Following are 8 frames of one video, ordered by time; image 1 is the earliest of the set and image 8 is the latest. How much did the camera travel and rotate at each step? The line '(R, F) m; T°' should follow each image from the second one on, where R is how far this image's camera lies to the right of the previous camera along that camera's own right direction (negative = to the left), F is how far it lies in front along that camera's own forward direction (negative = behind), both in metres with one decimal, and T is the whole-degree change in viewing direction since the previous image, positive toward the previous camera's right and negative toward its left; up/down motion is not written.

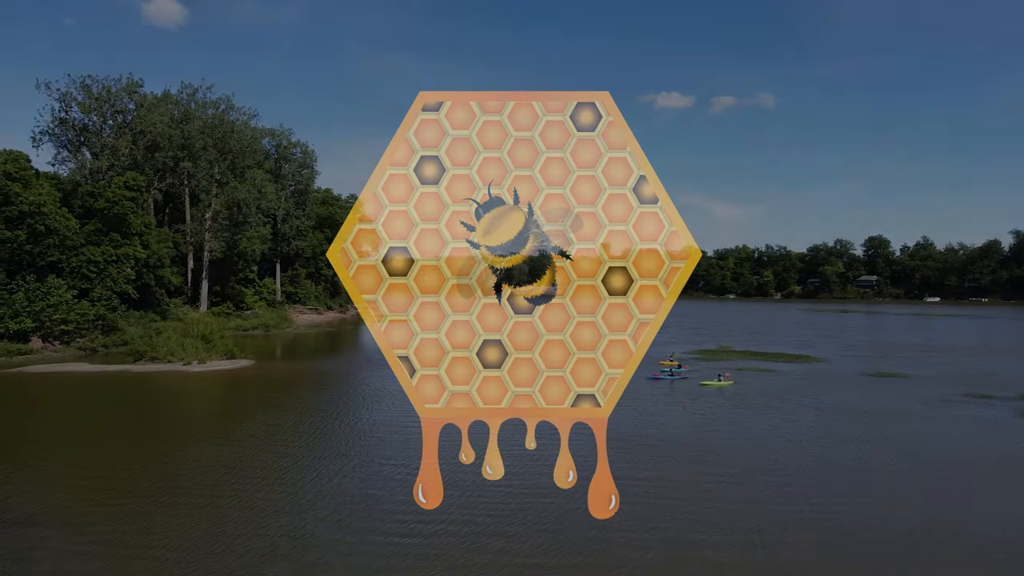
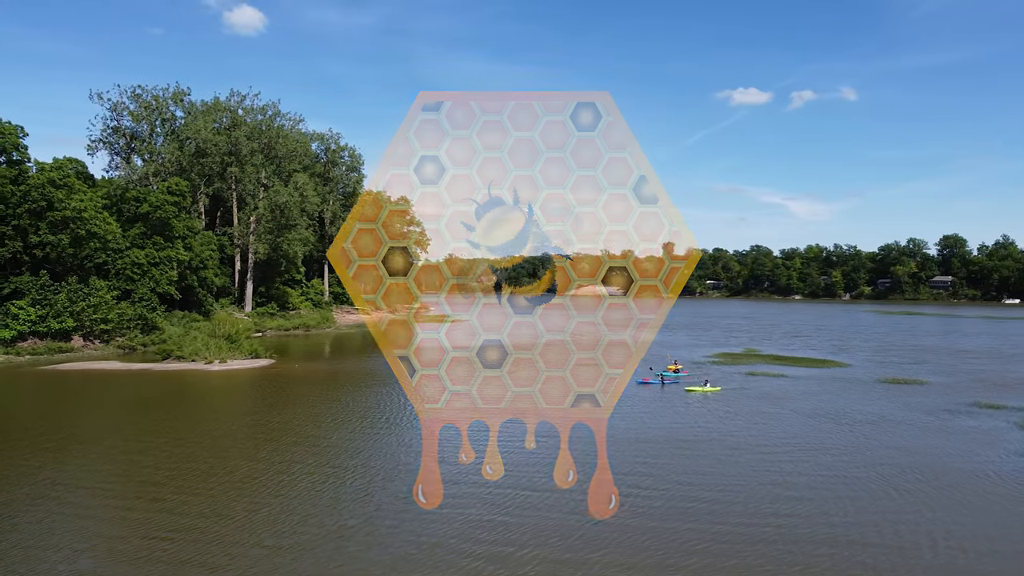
(+2.6, 0.0) m; -5°
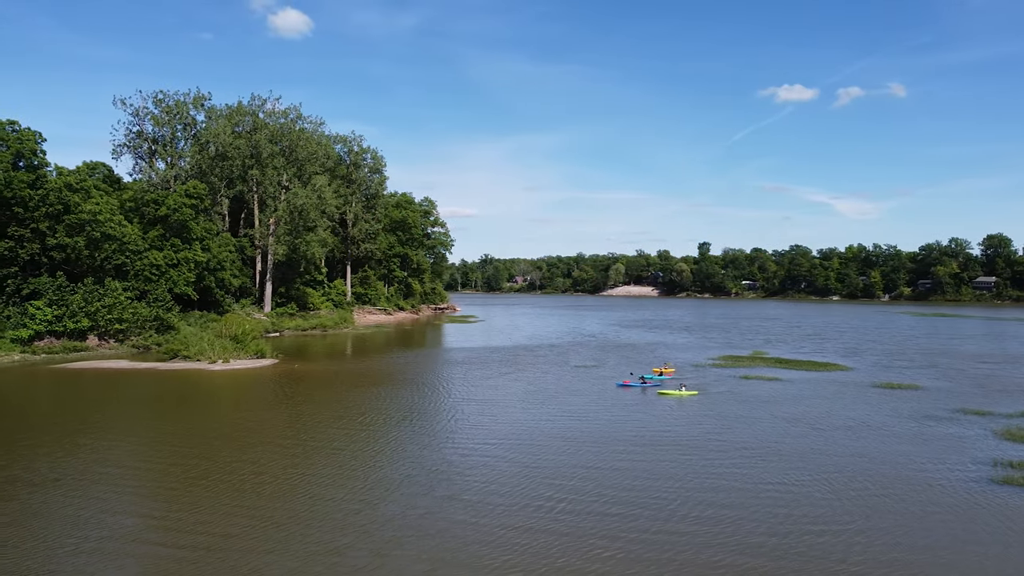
(+1.8, 0.0) m; -3°
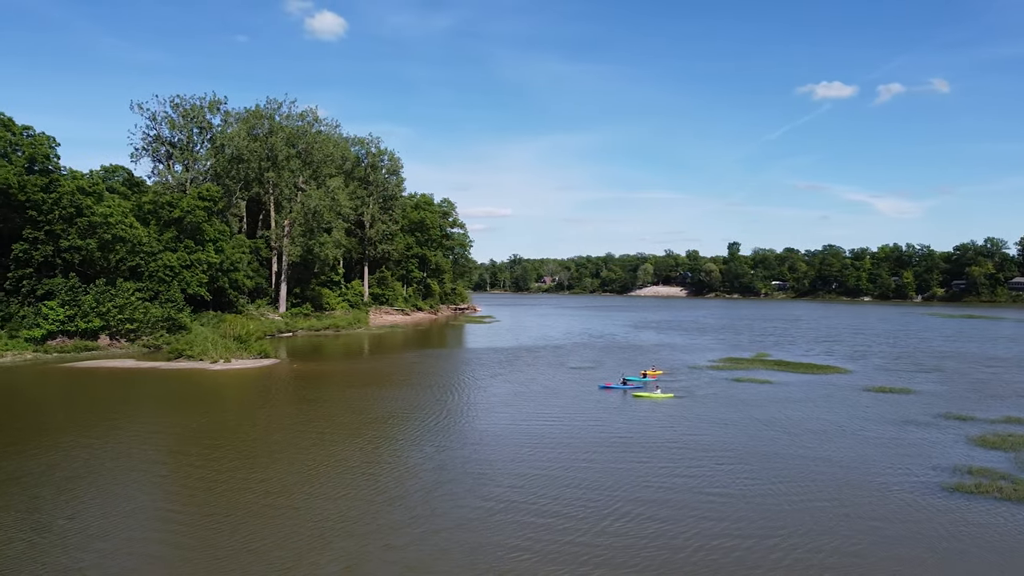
(+1.6, -0.1) m; -2°
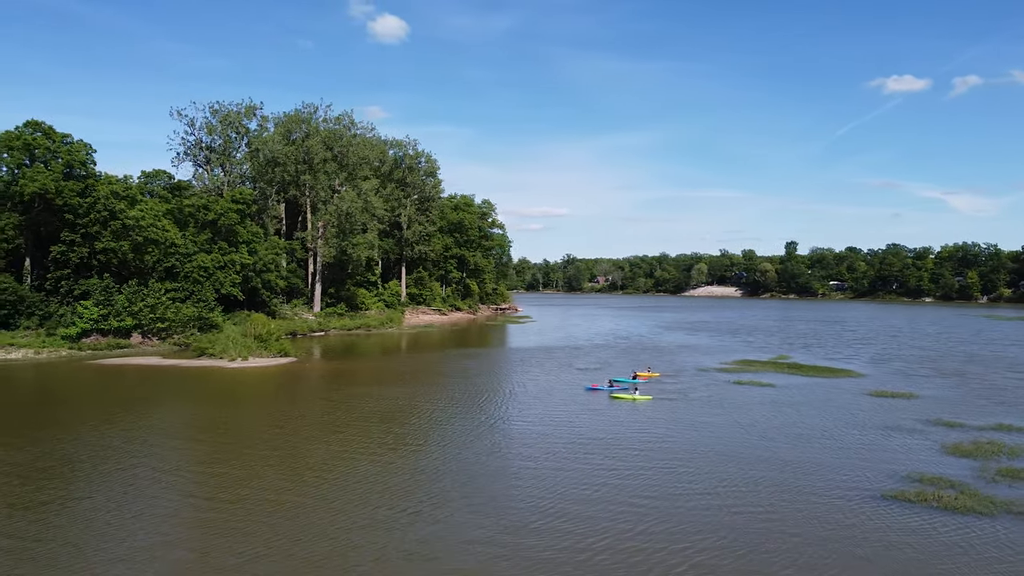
(+2.3, -0.1) m; -4°
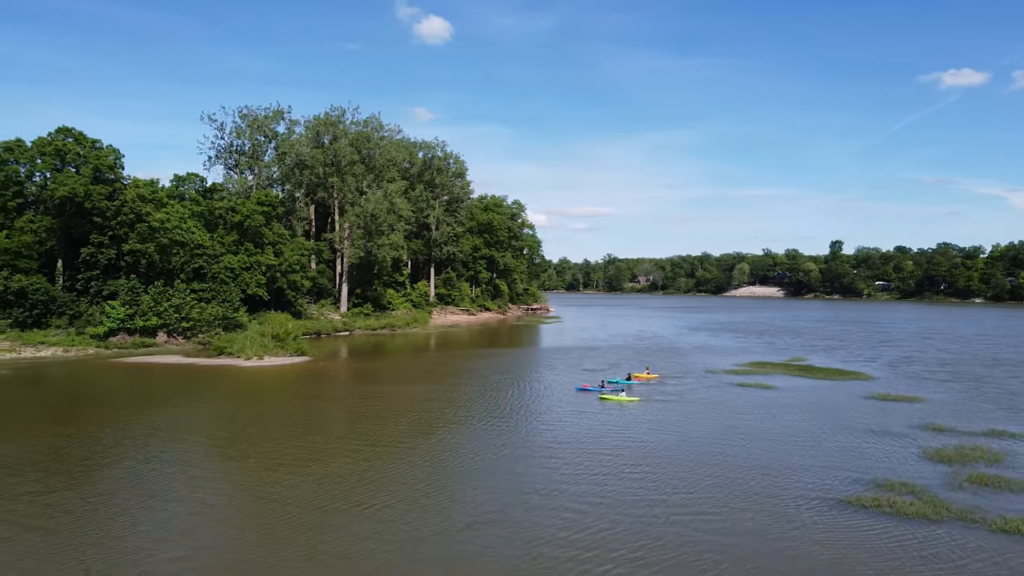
(+1.6, -0.1) m; -3°
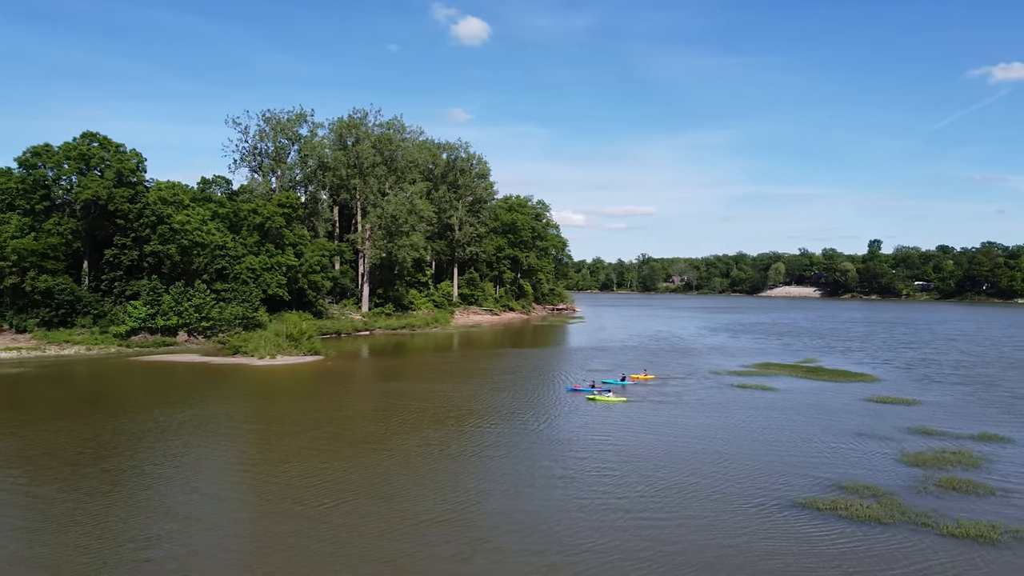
(+1.4, -0.2) m; -3°
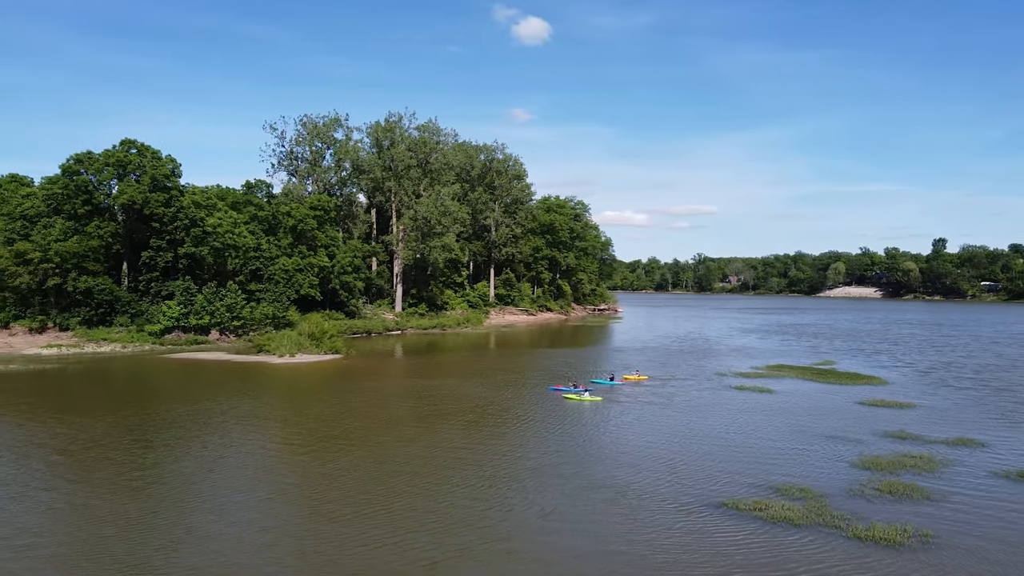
(+2.4, -0.3) m; -4°
